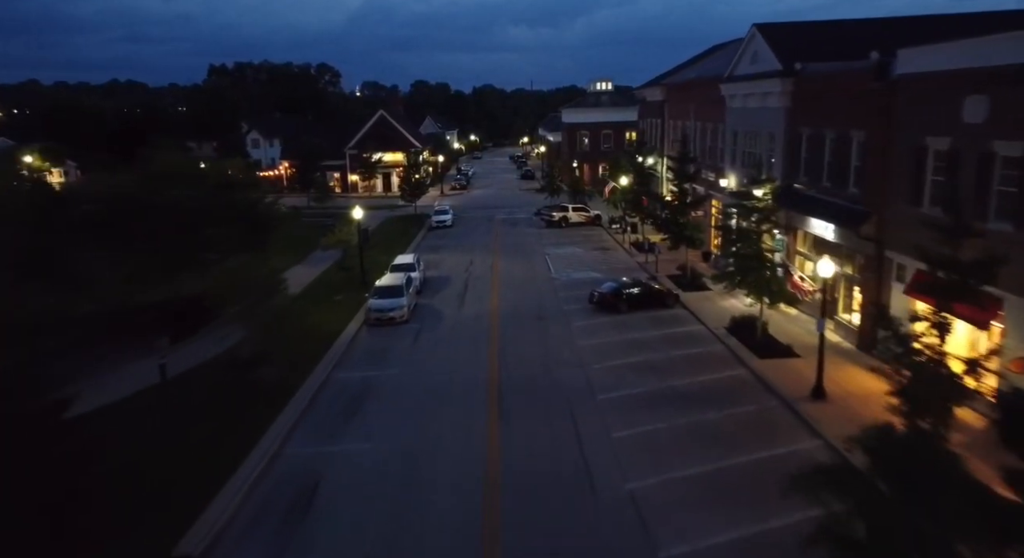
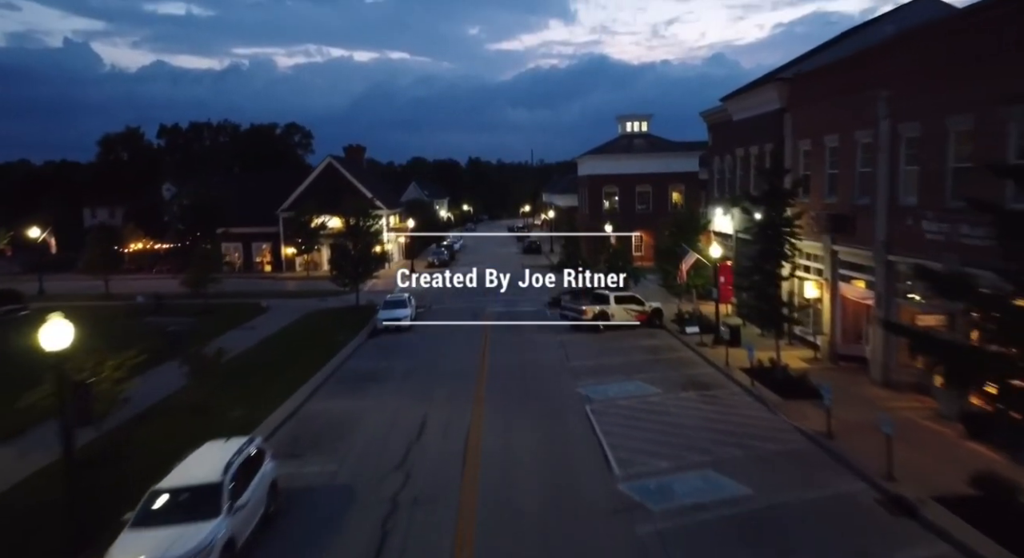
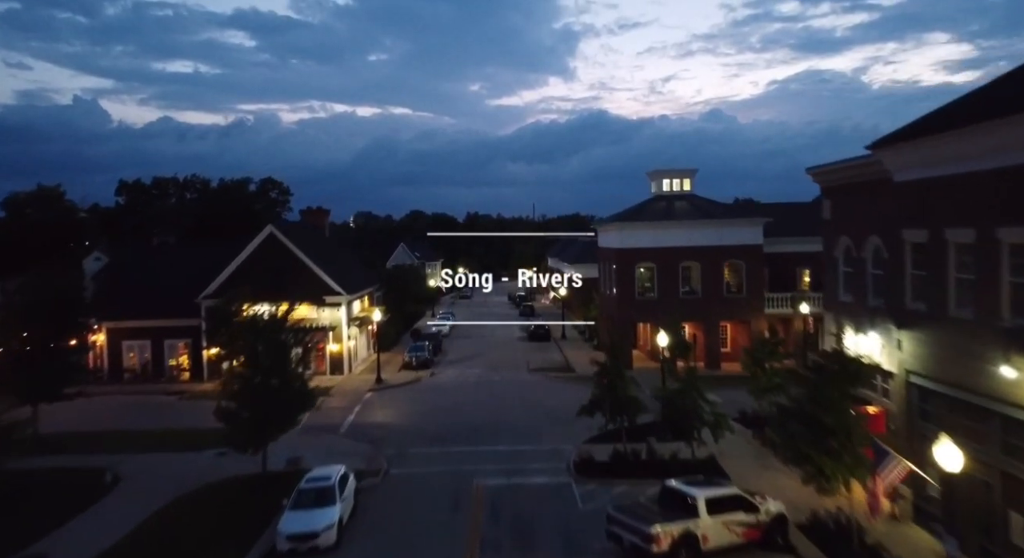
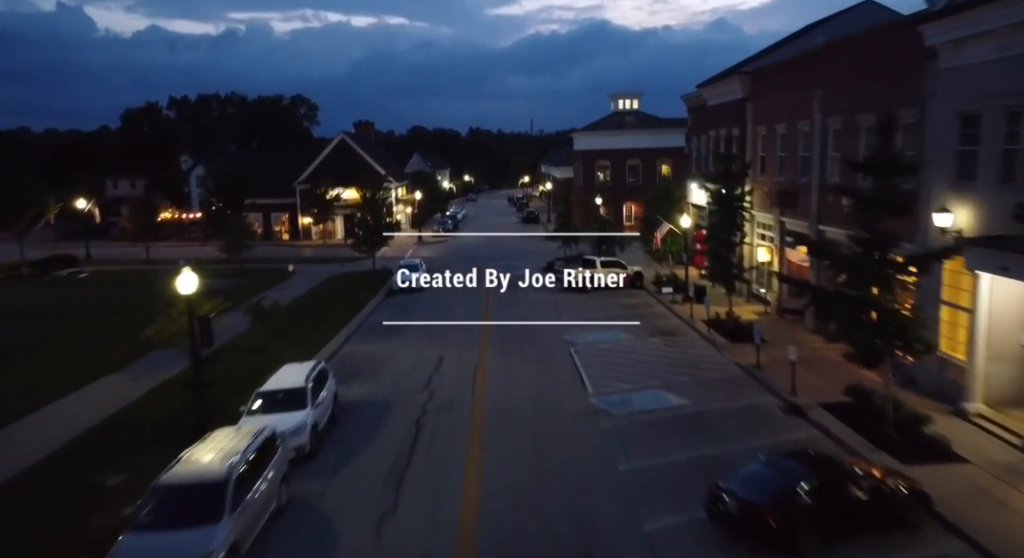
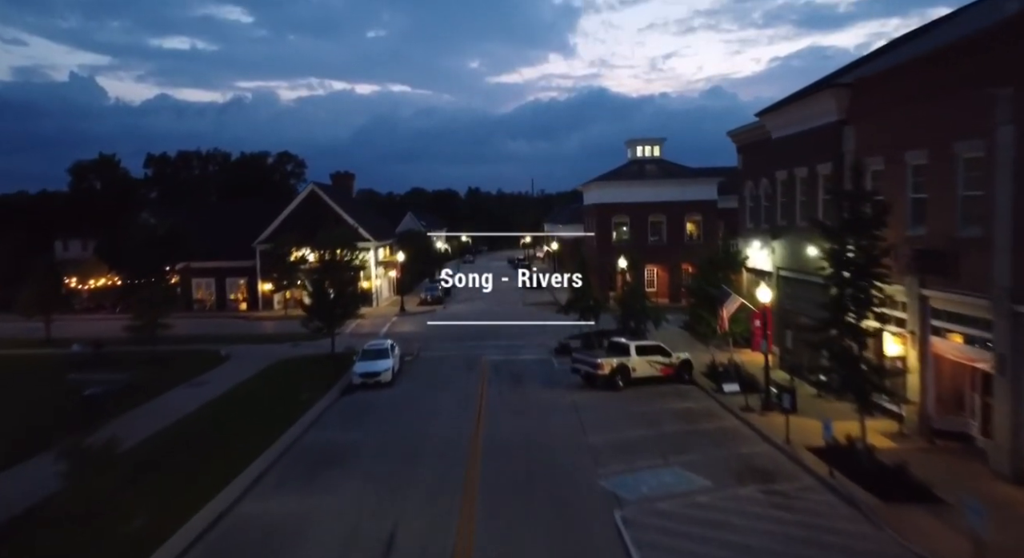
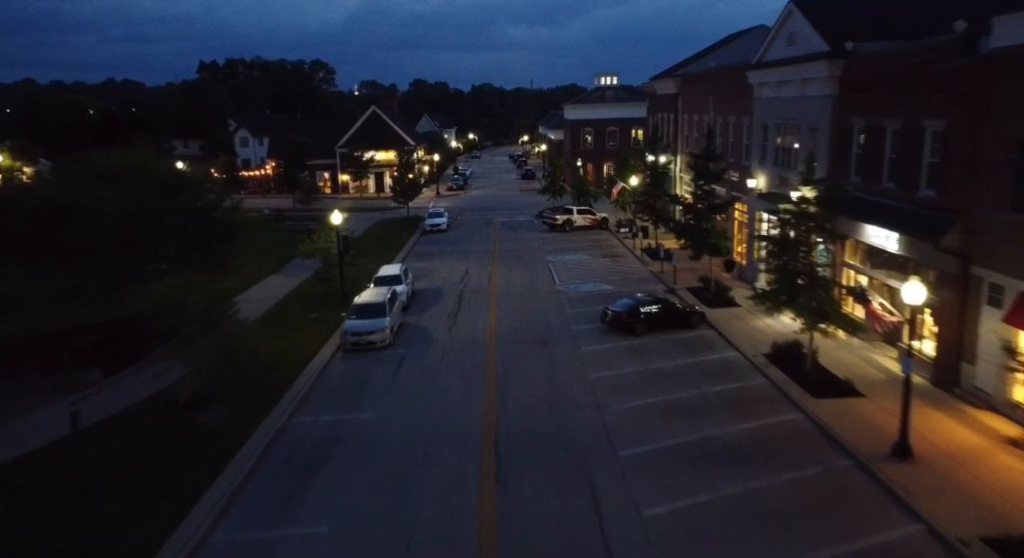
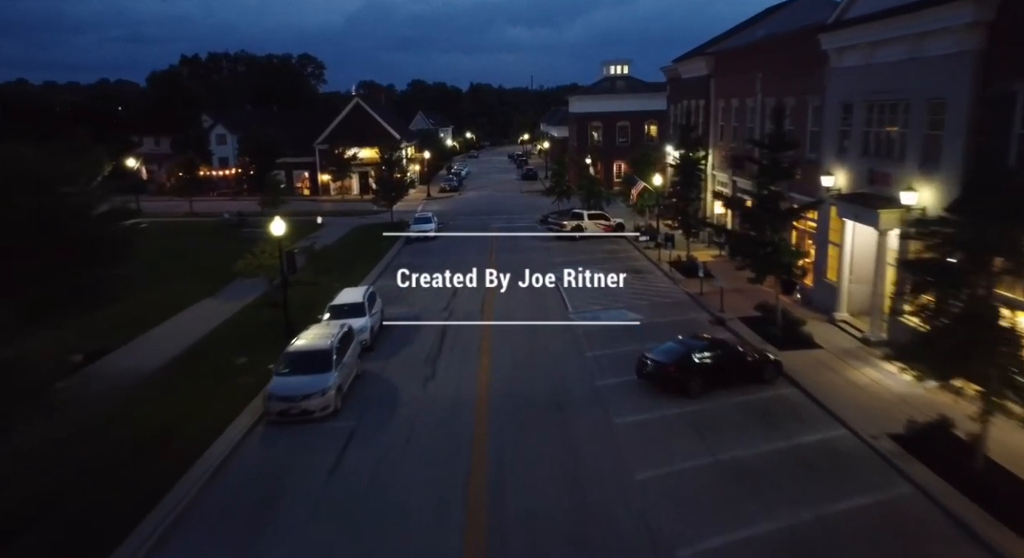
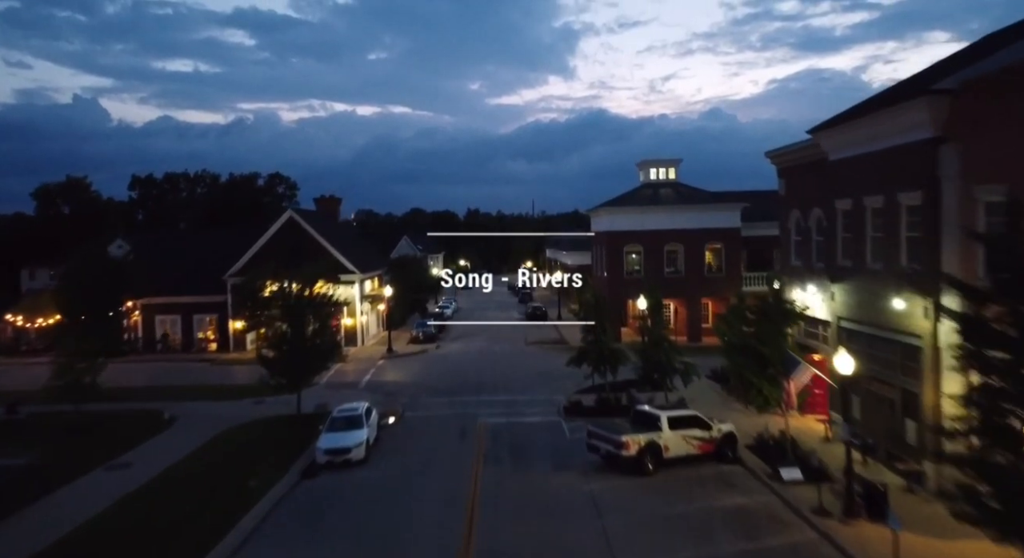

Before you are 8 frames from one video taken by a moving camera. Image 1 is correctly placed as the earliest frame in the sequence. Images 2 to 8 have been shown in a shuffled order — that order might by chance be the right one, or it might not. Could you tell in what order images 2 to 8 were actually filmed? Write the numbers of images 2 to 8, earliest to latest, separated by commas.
6, 7, 4, 2, 5, 8, 3
